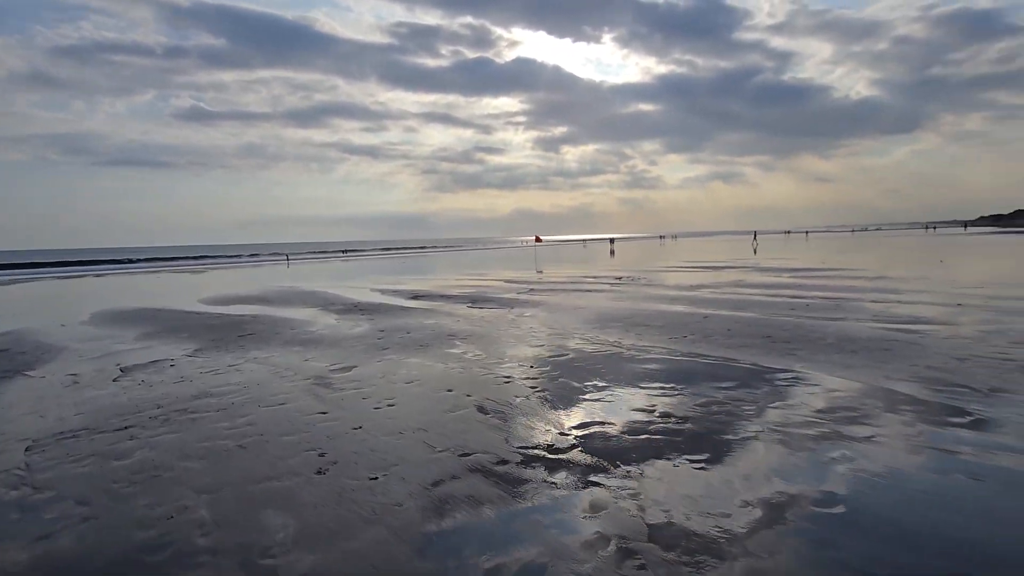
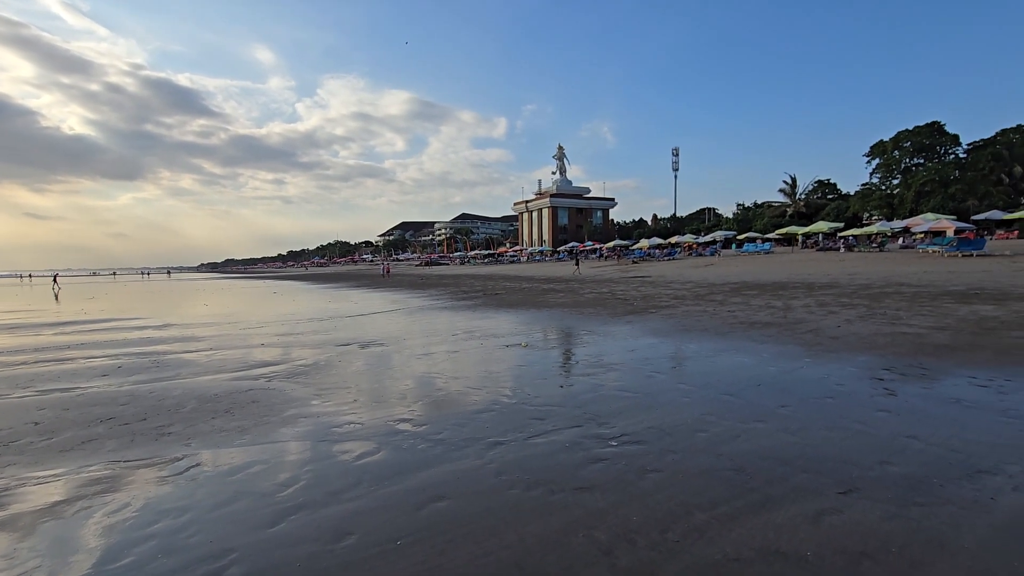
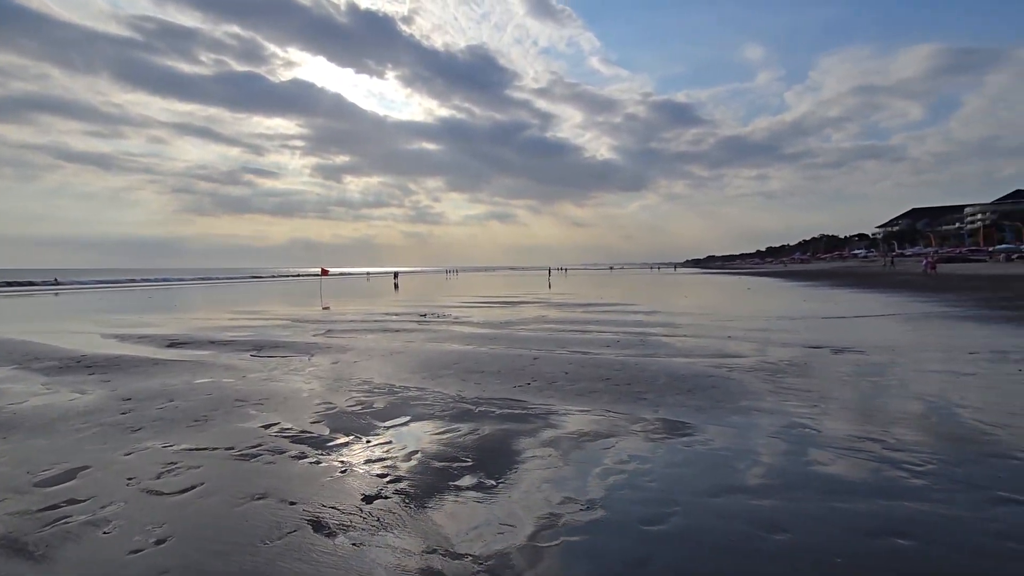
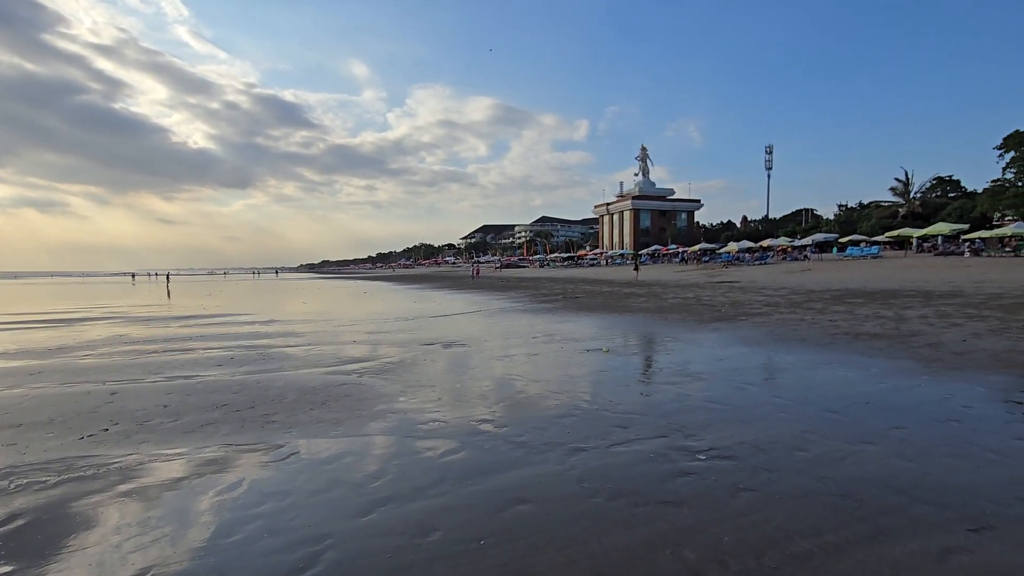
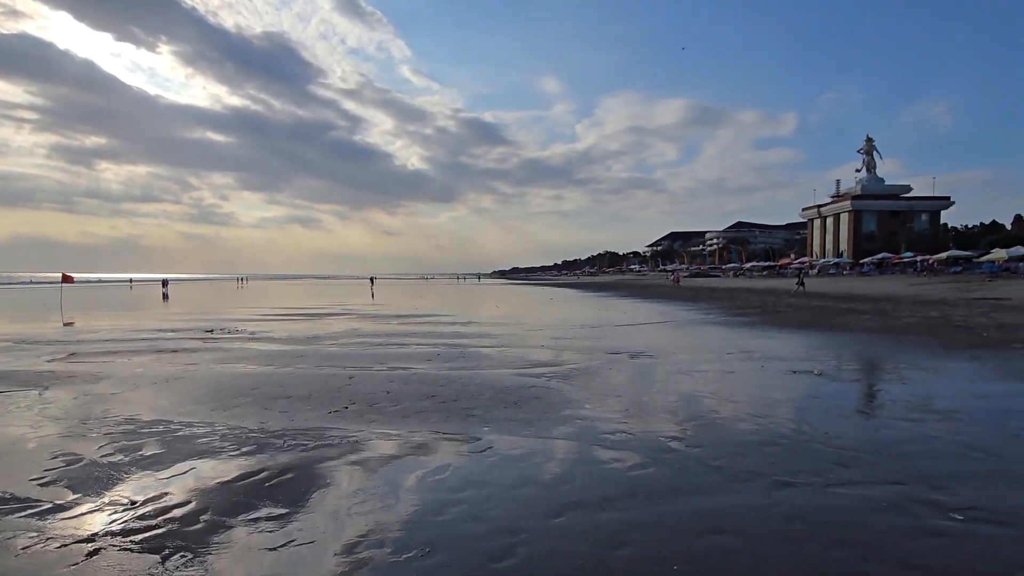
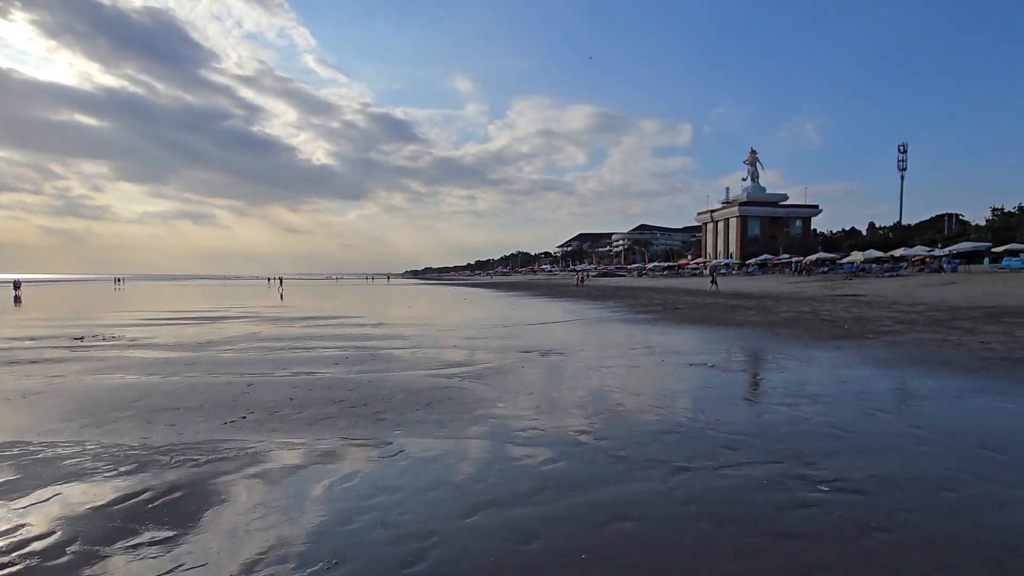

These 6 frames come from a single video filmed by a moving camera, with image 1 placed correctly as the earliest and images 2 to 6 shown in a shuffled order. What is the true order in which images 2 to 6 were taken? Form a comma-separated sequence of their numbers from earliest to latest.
3, 5, 6, 4, 2
